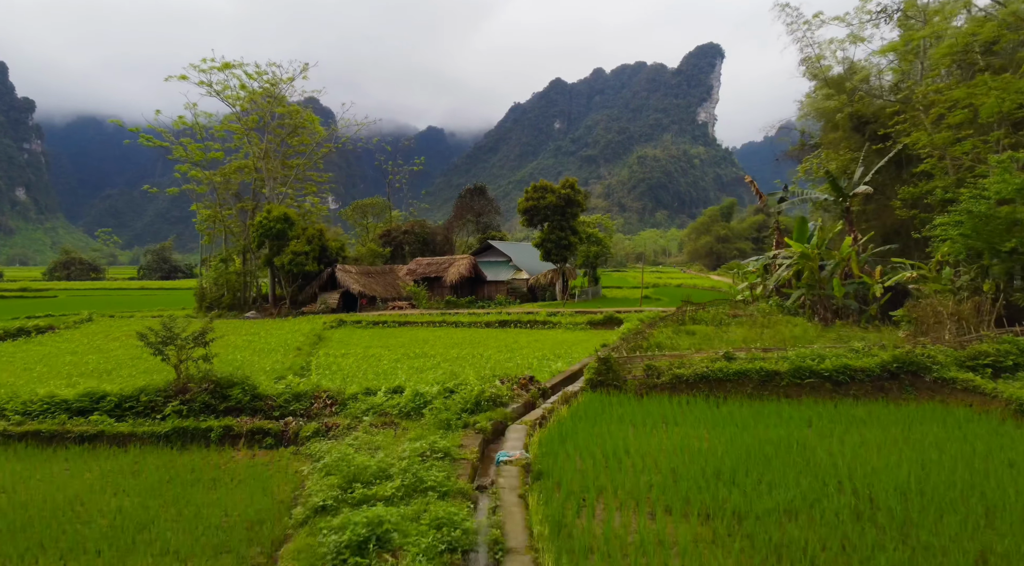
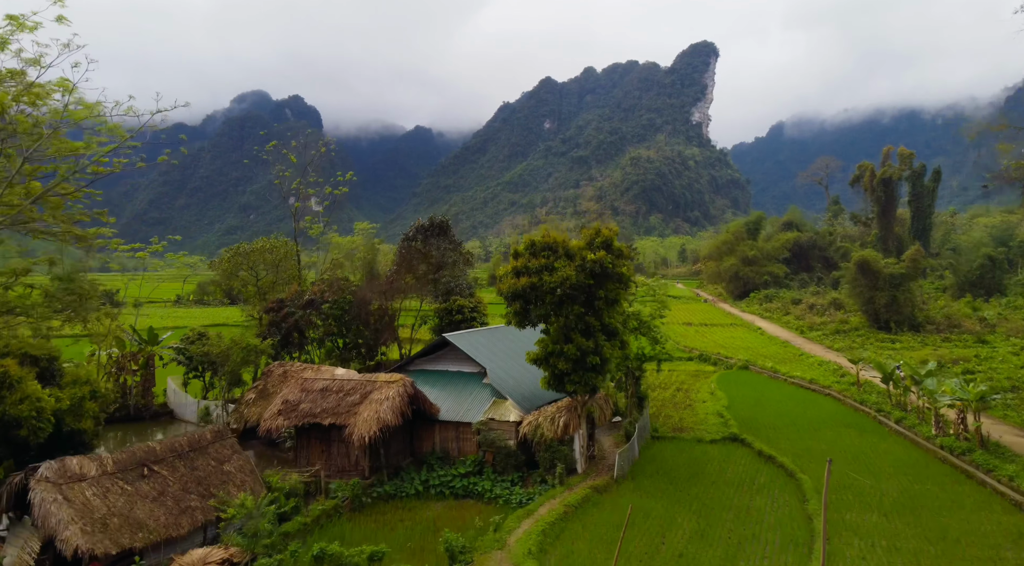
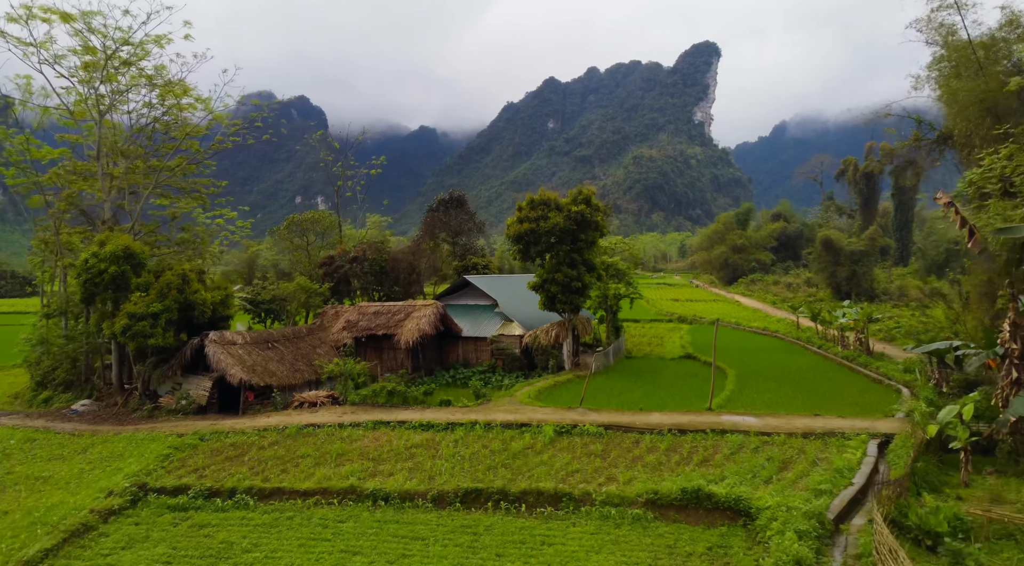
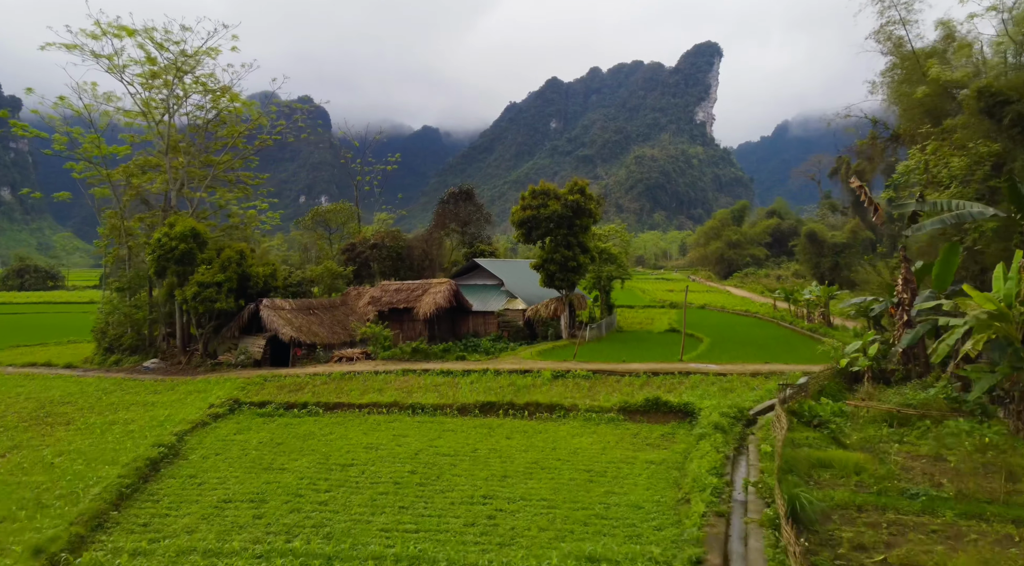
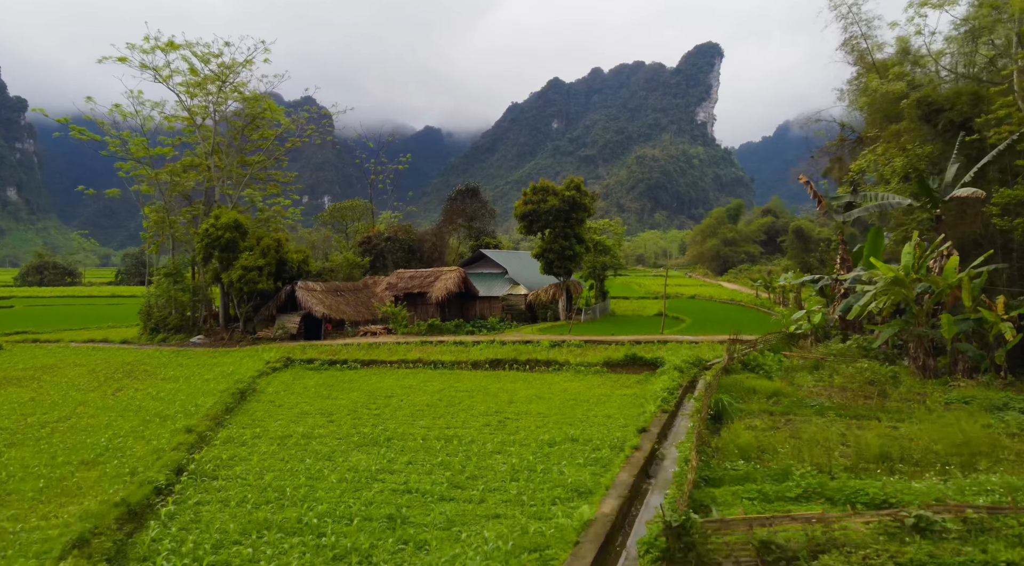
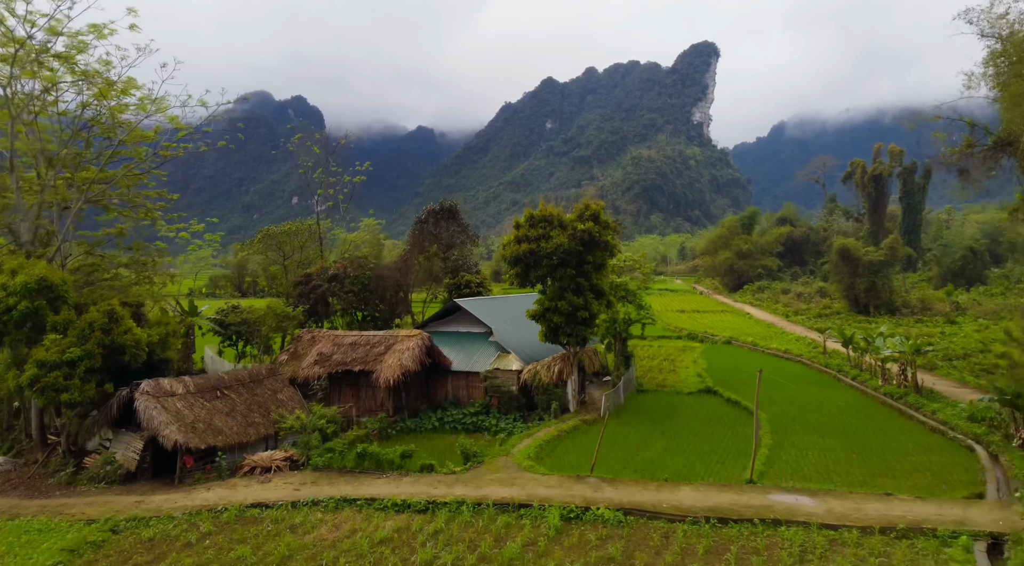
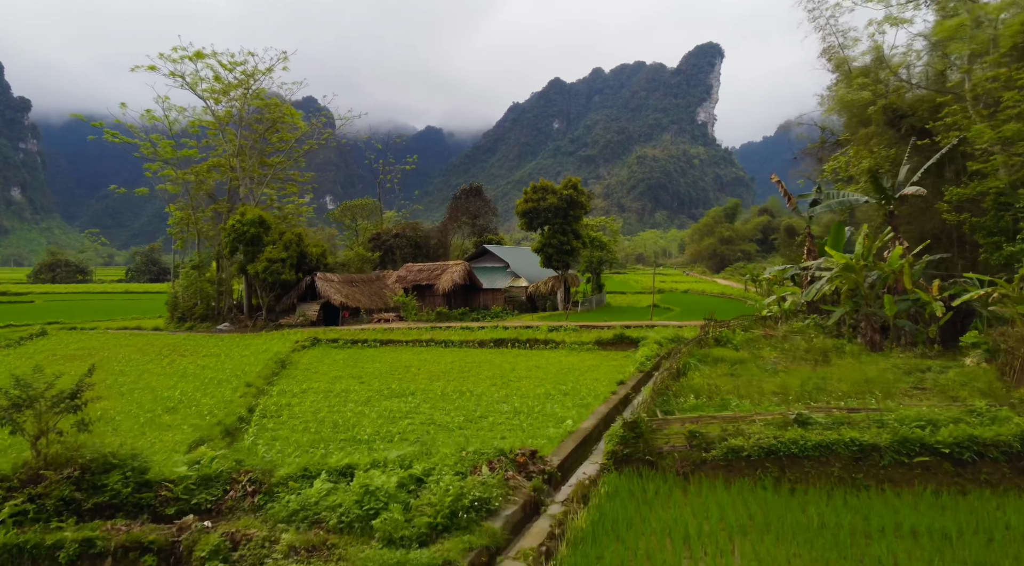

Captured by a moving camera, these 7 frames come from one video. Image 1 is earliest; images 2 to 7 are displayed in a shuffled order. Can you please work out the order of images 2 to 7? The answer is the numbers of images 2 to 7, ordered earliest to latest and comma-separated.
7, 5, 4, 3, 6, 2
